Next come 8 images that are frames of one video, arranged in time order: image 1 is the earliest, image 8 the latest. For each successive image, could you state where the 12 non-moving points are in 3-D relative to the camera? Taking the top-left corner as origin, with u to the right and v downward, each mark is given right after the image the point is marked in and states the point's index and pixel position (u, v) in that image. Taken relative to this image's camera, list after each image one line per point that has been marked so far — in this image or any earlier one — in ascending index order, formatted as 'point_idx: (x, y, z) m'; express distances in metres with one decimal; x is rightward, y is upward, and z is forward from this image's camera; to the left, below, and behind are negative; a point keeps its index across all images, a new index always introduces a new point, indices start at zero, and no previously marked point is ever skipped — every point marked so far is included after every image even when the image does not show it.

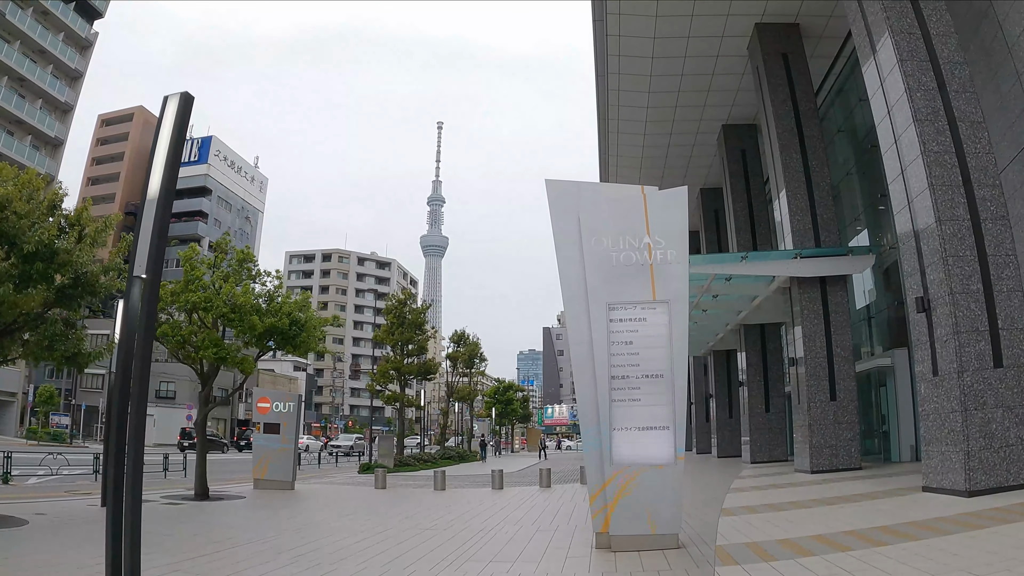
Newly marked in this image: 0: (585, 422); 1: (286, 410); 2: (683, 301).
0: (+0.9, -1.7, +8.3) m
1: (-5.9, -3.2, +17.3) m
2: (+2.2, -0.2, +8.5) m
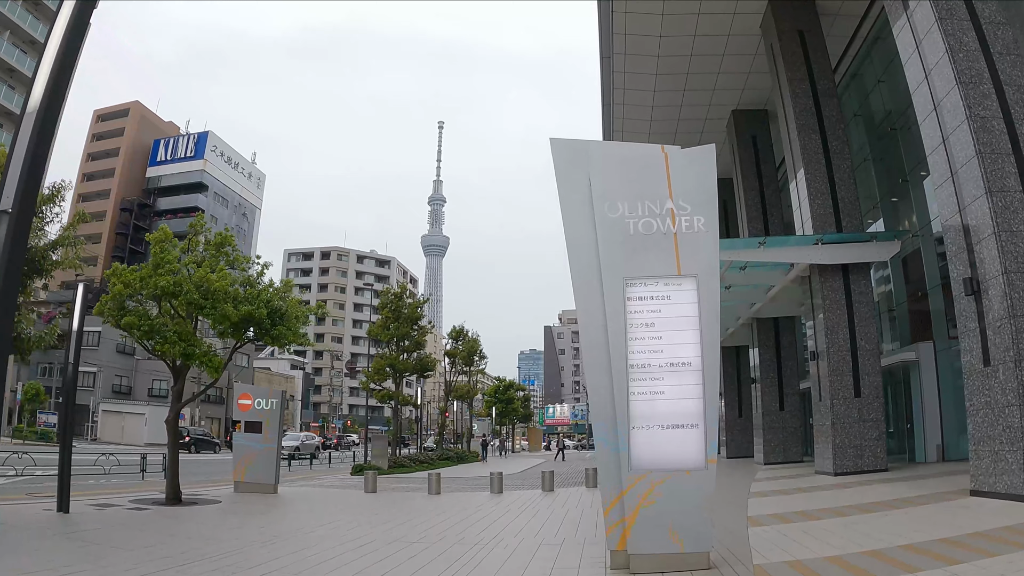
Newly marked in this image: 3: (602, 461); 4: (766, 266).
0: (+0.9, -1.4, +7.0) m
1: (-5.9, -2.9, +16.0) m
2: (+2.2, +0.1, +7.3) m
3: (+0.9, -1.8, +6.9) m
4: (+7.4, +0.7, +19.3) m
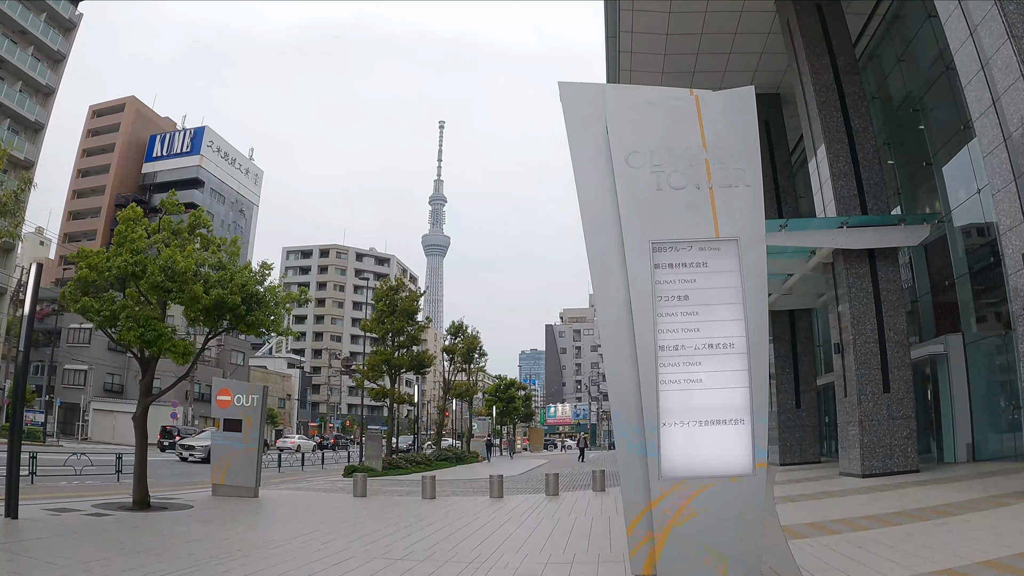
0: (+0.9, -1.1, +5.7) m
1: (-5.9, -2.6, +14.8) m
2: (+2.2, +0.4, +6.0) m
3: (+1.0, -1.5, +5.6) m
4: (+7.4, +1.0, +18.0) m
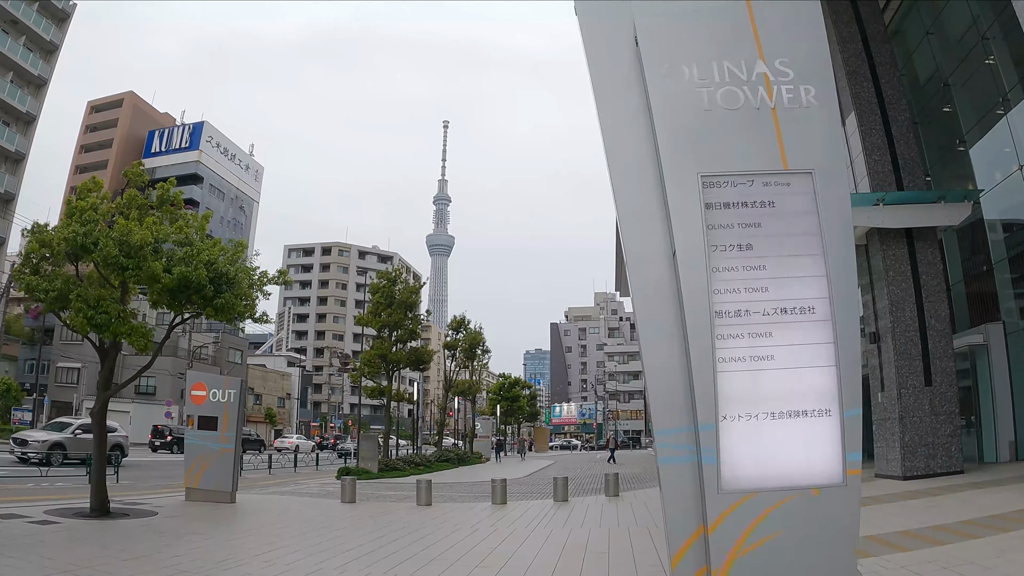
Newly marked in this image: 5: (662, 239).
0: (+1.0, -0.8, +4.3) m
1: (-5.8, -2.3, +13.4) m
2: (+2.2, +0.8, +4.6) m
3: (+1.0, -1.2, +4.2) m
4: (+7.5, +1.4, +16.5) m
5: (+1.1, +0.3, +4.6) m
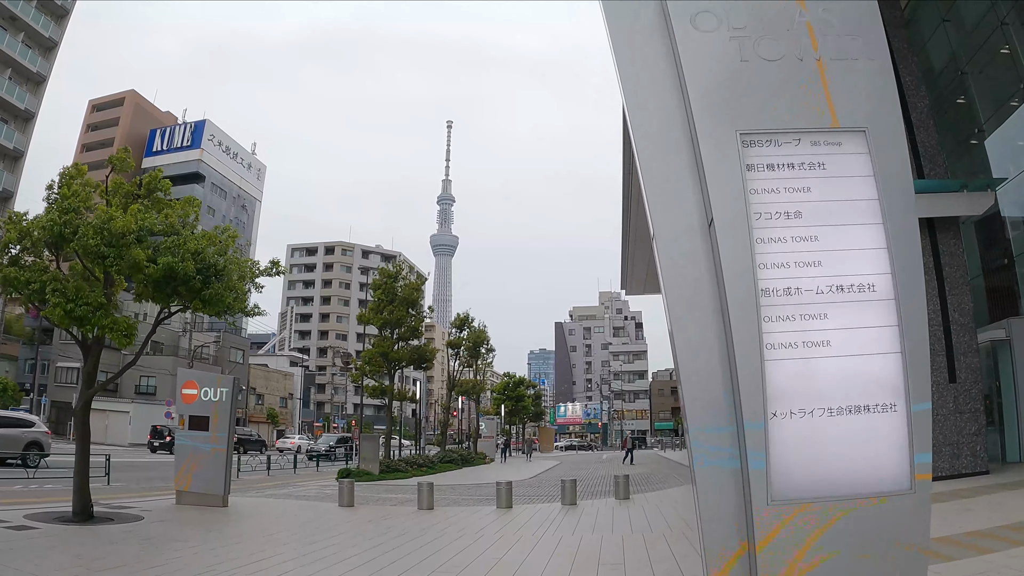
0: (+1.0, -0.6, +3.7) m
1: (-5.7, -2.1, +12.8) m
2: (+2.3, +0.9, +3.9) m
3: (+1.0, -1.1, +3.6) m
4: (+7.6, +1.5, +15.9) m
5: (+1.1, +0.5, +4.0) m
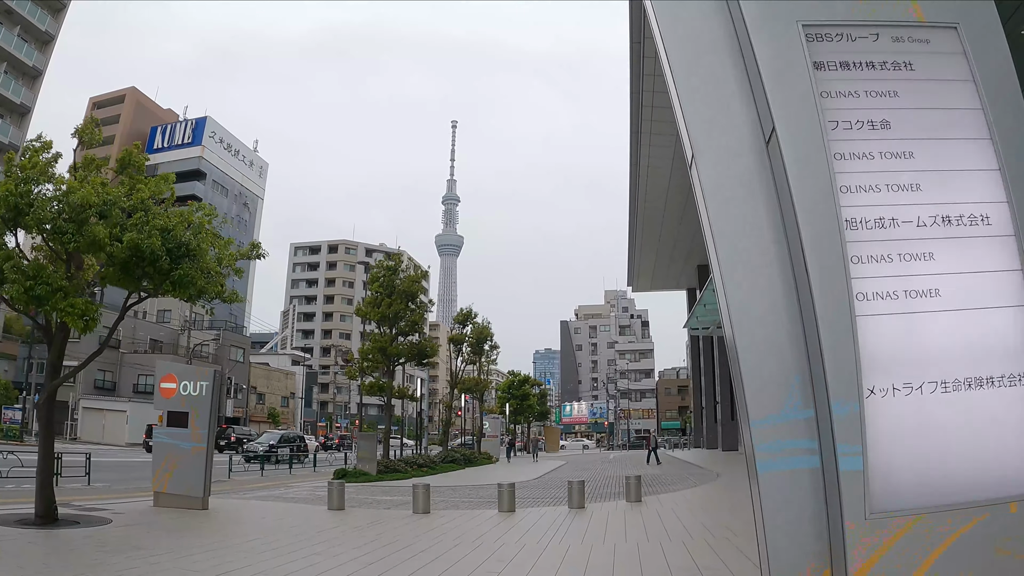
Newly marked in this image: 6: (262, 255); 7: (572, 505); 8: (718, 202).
0: (+1.0, -0.4, +2.7) m
1: (-5.6, -1.9, +11.9) m
2: (+2.2, +1.2, +3.0) m
3: (+1.0, -0.8, +2.6) m
4: (+7.7, +1.8, +14.9) m
5: (+1.1, +0.7, +3.0) m
6: (-3.9, +0.5, +10.3) m
7: (+1.1, -3.8, +11.8) m
8: (+0.9, +0.5, +2.9) m
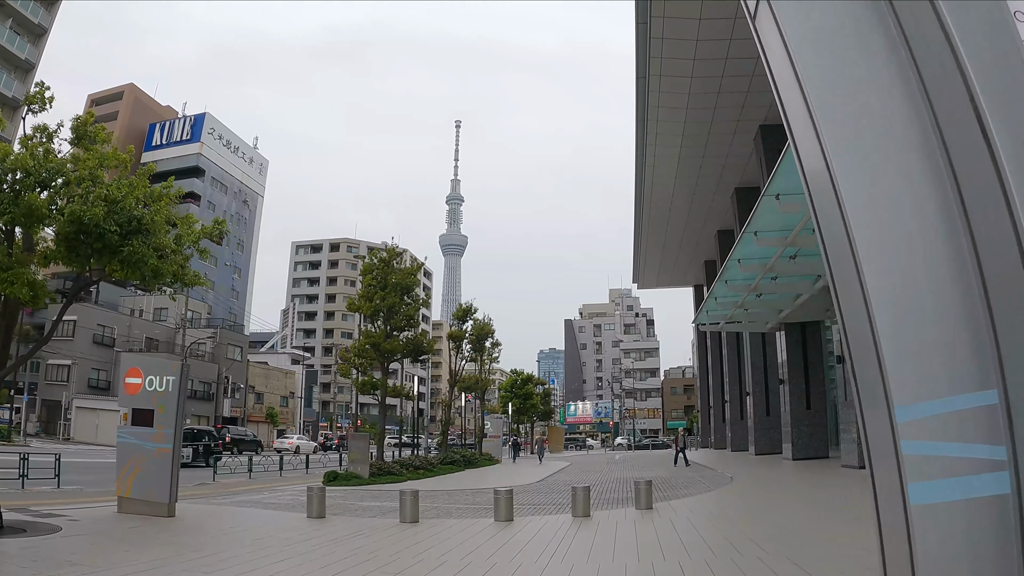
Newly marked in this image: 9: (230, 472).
0: (+0.9, -0.1, +1.6) m
1: (-5.7, -1.7, +10.8) m
2: (+2.2, +1.4, +1.9) m
3: (+0.9, -0.6, +1.5) m
4: (+7.7, +2.0, +13.7) m
5: (+1.0, +1.0, +2.0) m
6: (-3.9, +0.7, +9.2) m
7: (+1.0, -3.6, +10.7) m
8: (+0.8, +0.7, +1.8) m
9: (-8.4, -5.5, +19.8) m
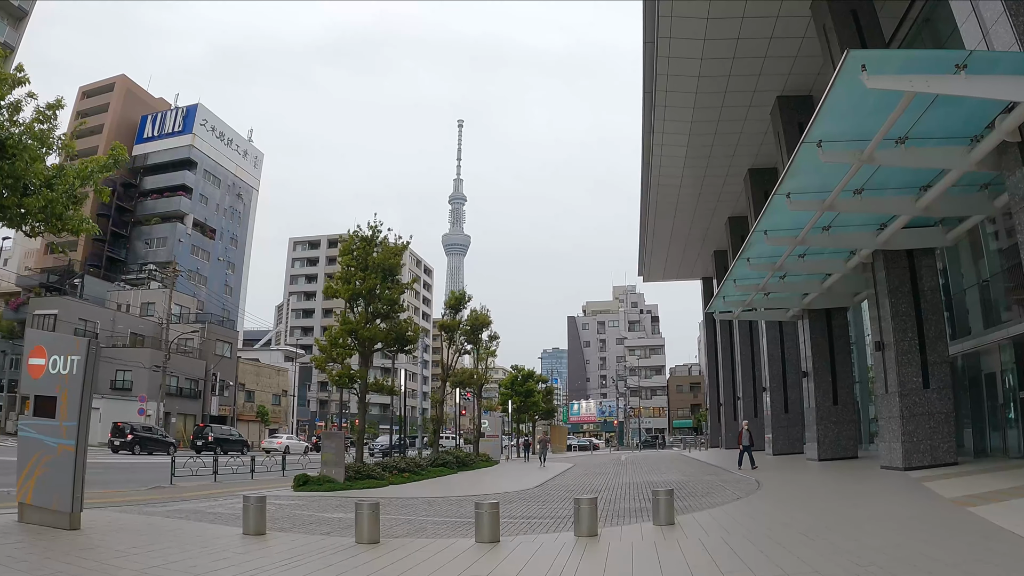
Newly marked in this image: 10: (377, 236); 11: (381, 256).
0: (+0.7, +0.4, -0.5) m
1: (-5.8, -1.2, +8.8) m
2: (+1.9, +1.9, -0.2) m
3: (+0.7, -0.1, -0.6) m
4: (+7.5, +2.6, +11.6) m
5: (+0.8, +1.5, -0.1) m
6: (-4.1, +1.2, +7.2) m
7: (+0.9, -3.1, +8.6) m
8: (+0.6, +1.2, -0.3) m
9: (-8.5, -5.0, +17.7) m
10: (-4.0, +1.5, +19.9) m
11: (-3.7, +0.8, +19.4) m
